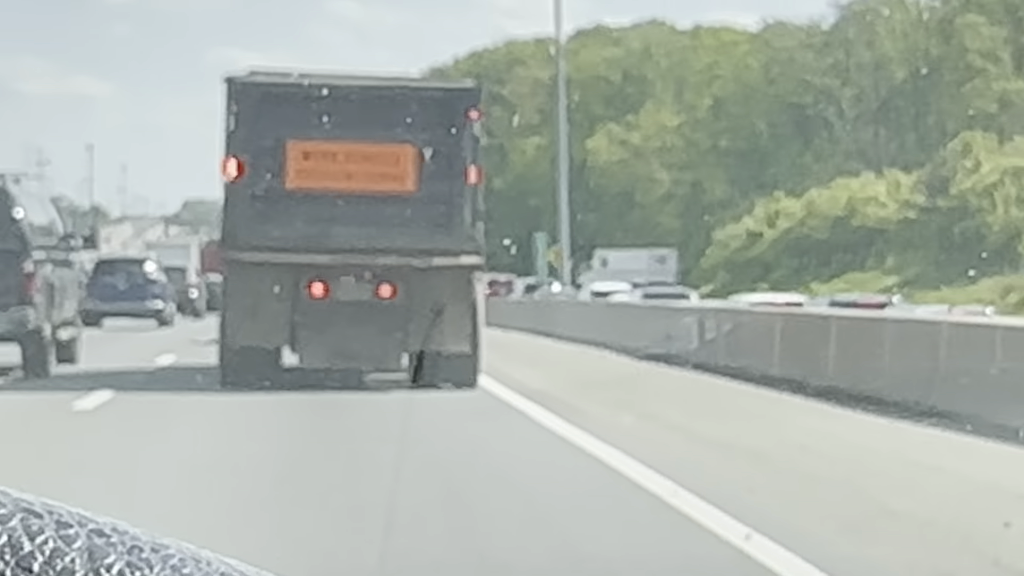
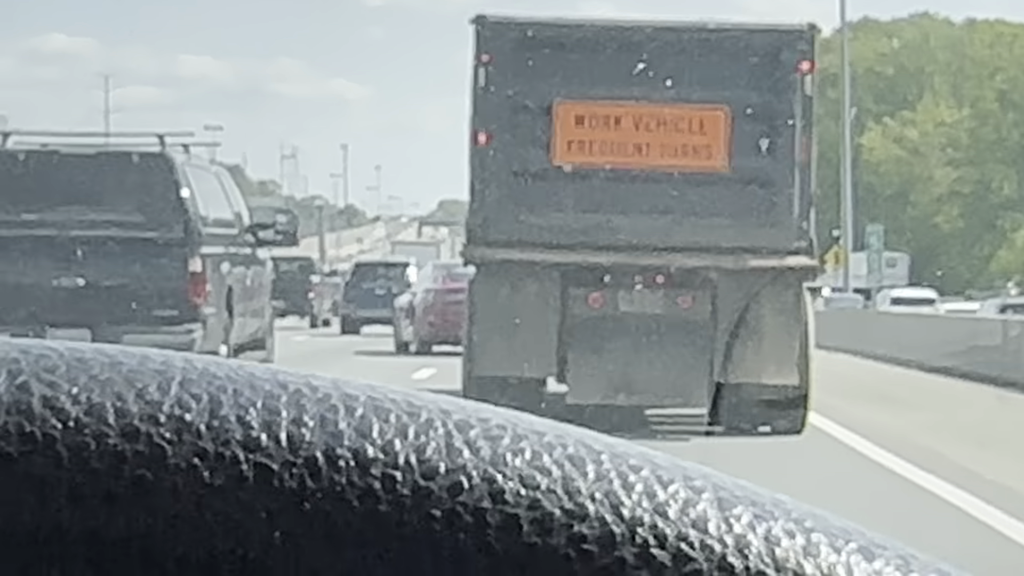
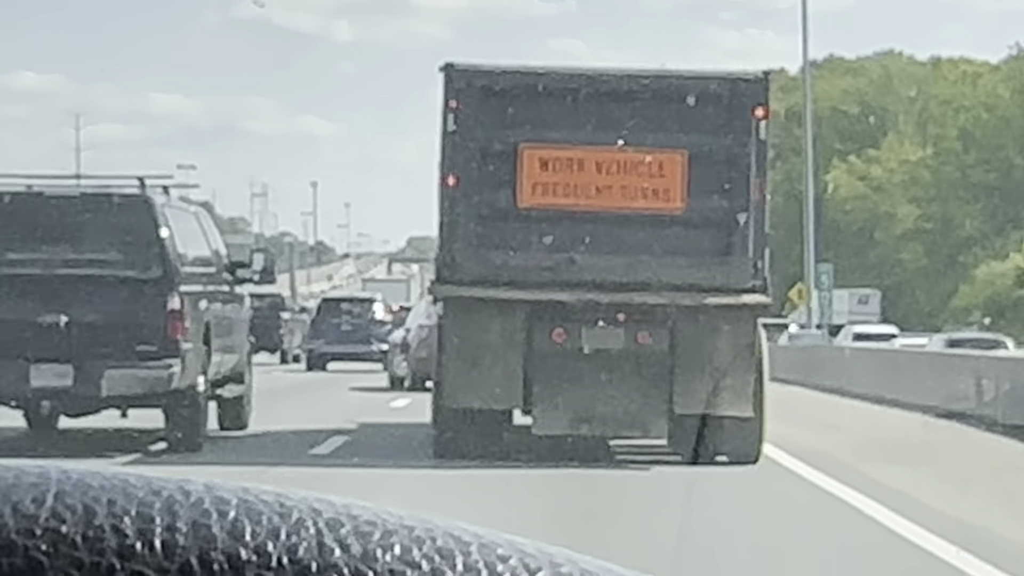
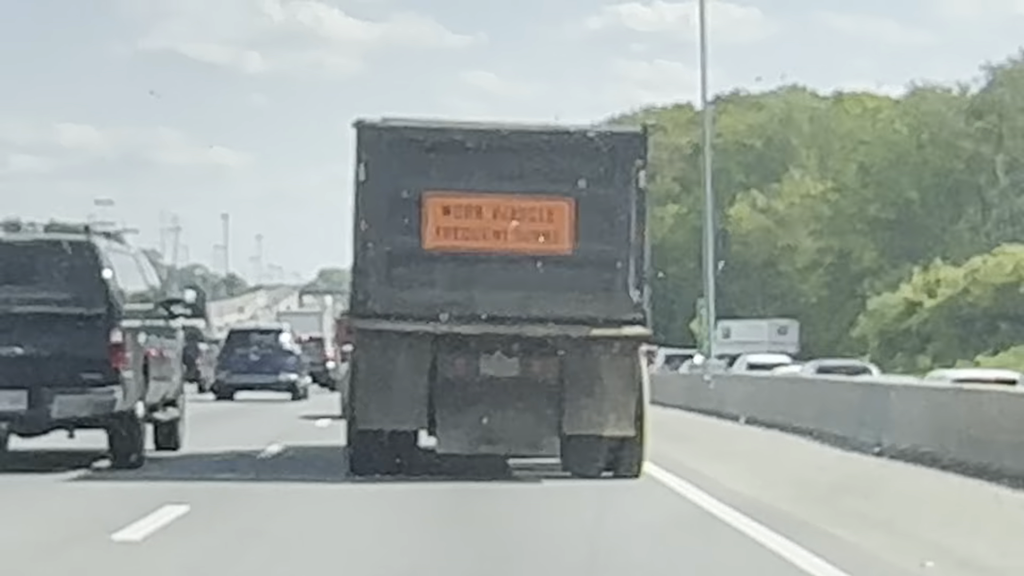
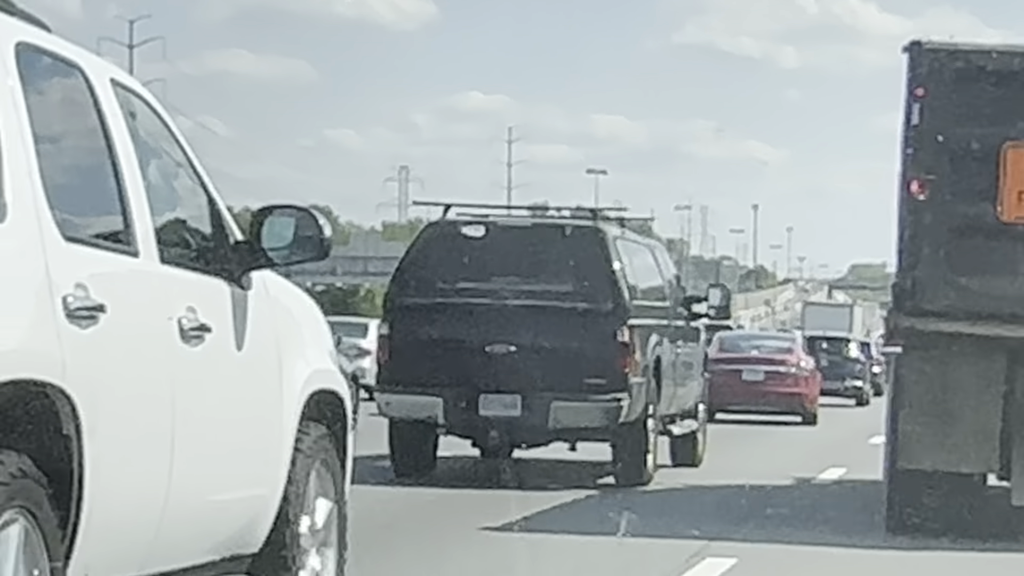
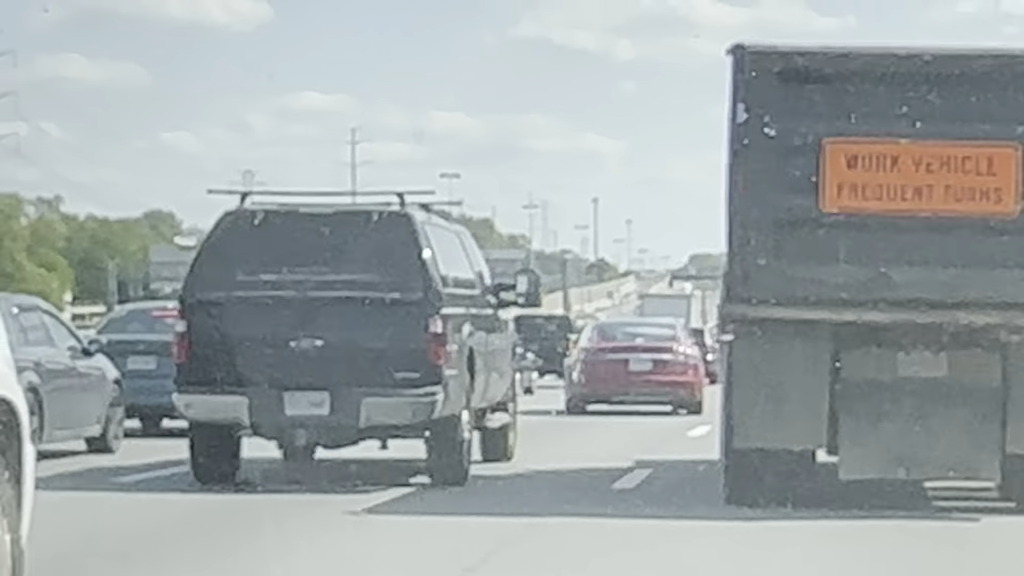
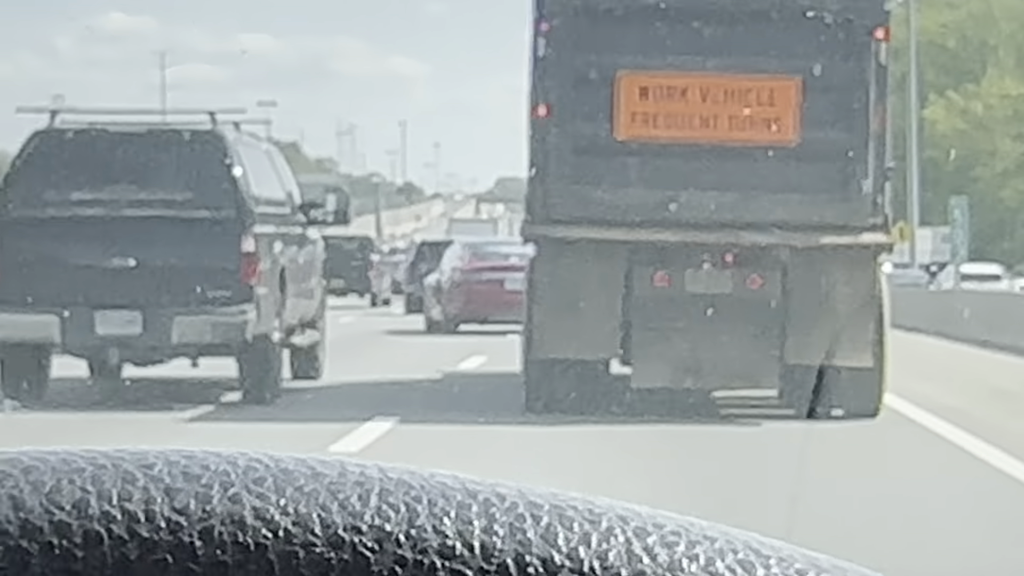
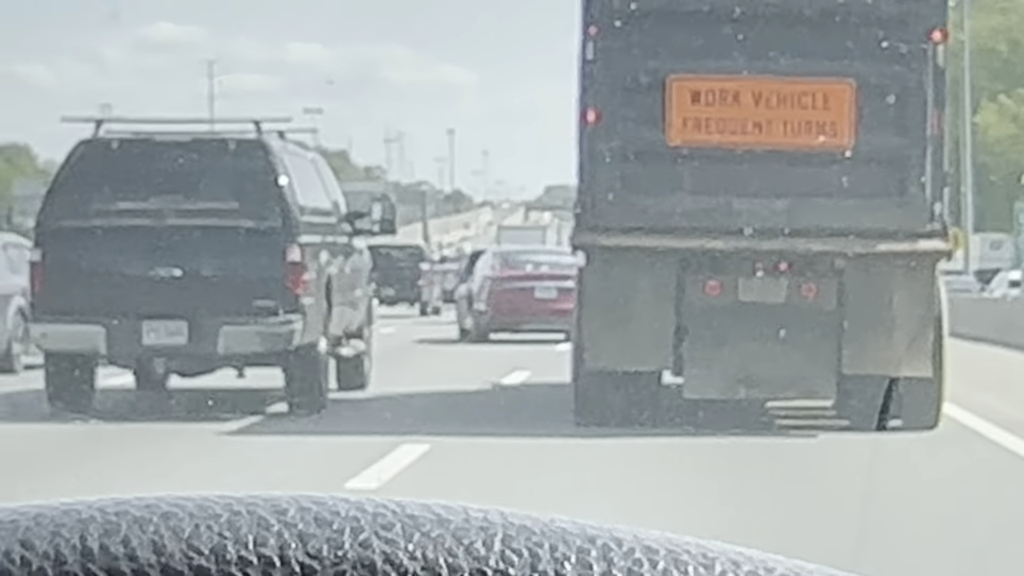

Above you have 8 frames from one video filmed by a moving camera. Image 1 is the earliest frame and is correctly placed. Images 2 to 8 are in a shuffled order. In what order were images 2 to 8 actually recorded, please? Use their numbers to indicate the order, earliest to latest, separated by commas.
4, 3, 2, 7, 8, 6, 5
